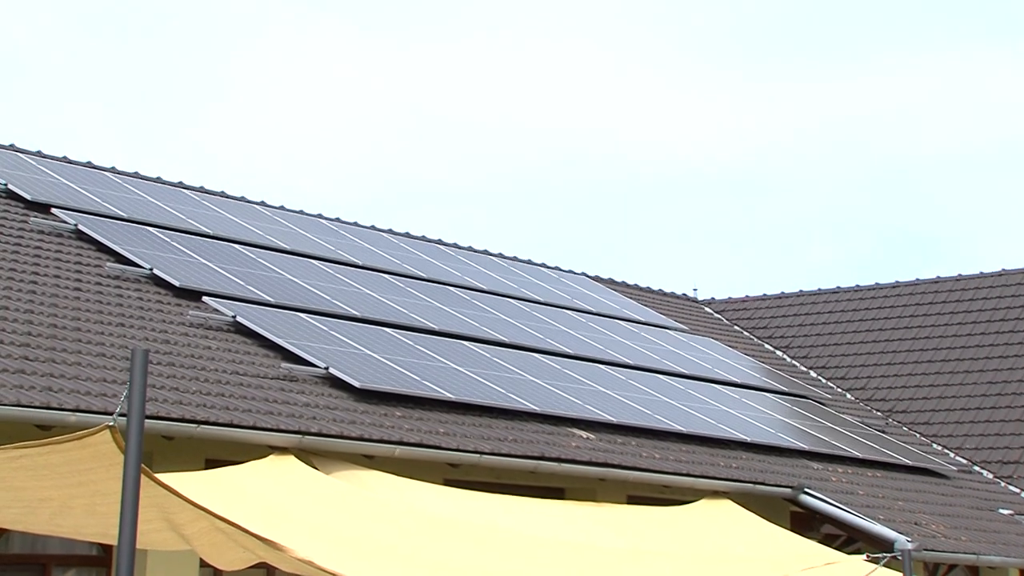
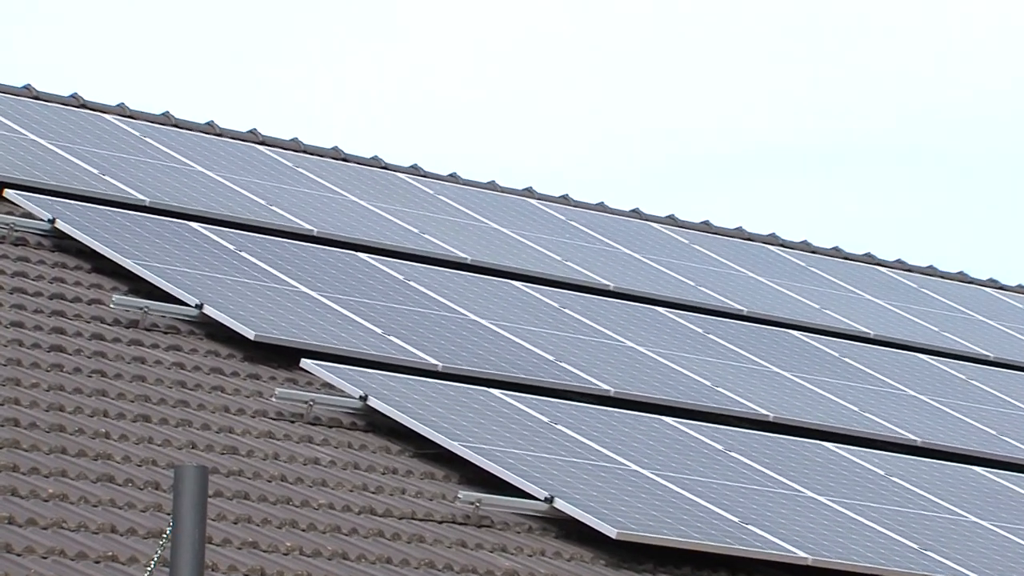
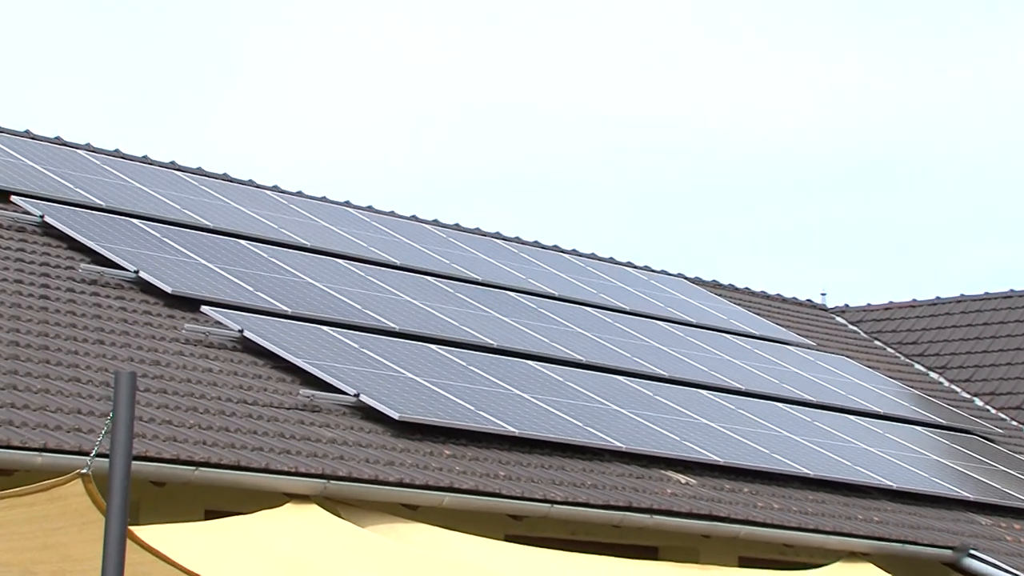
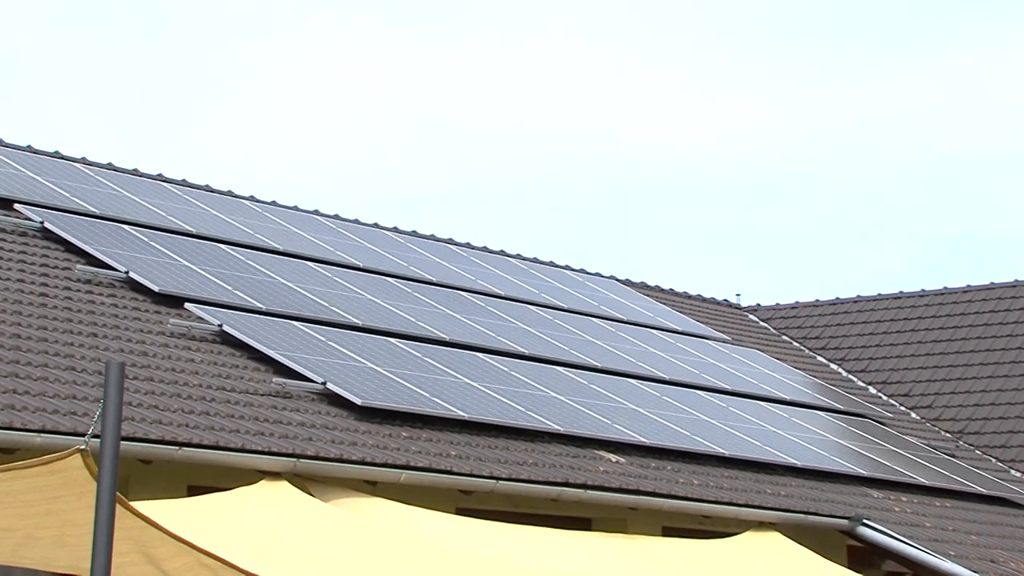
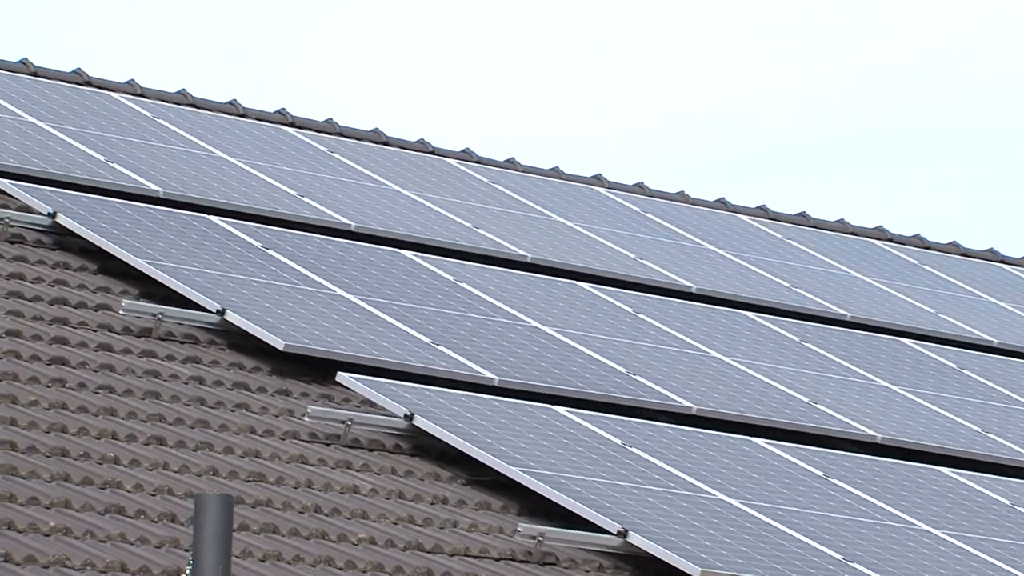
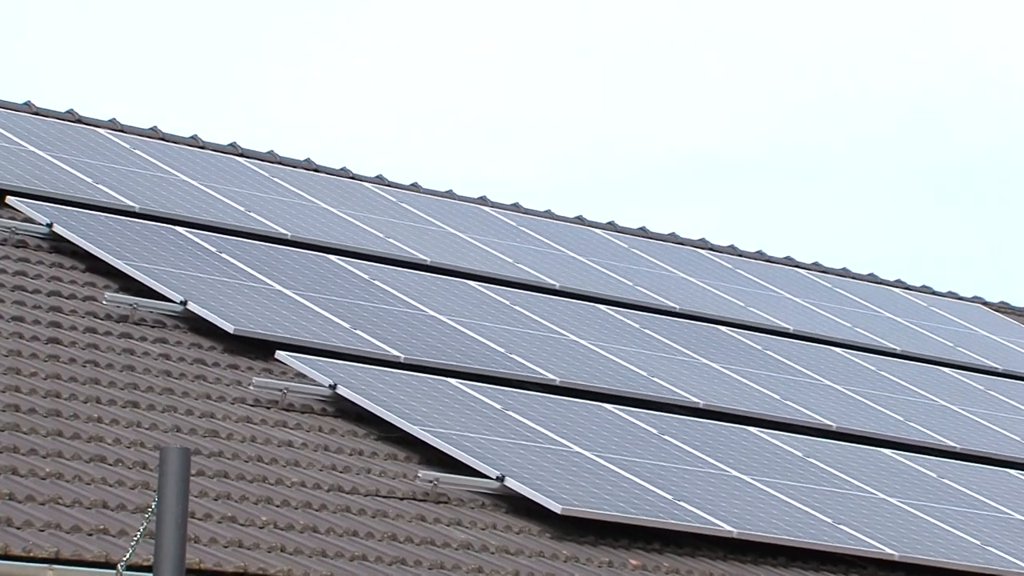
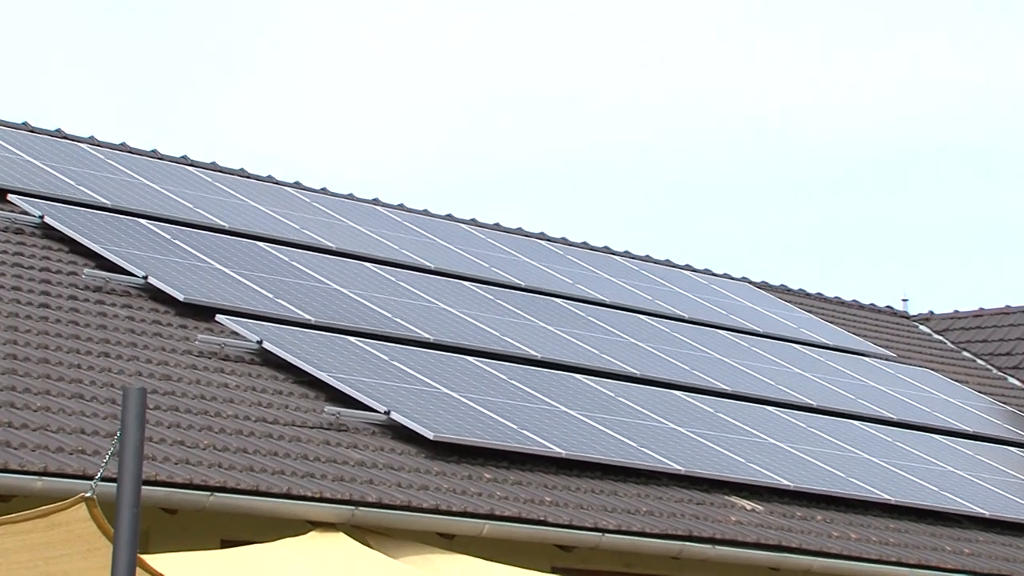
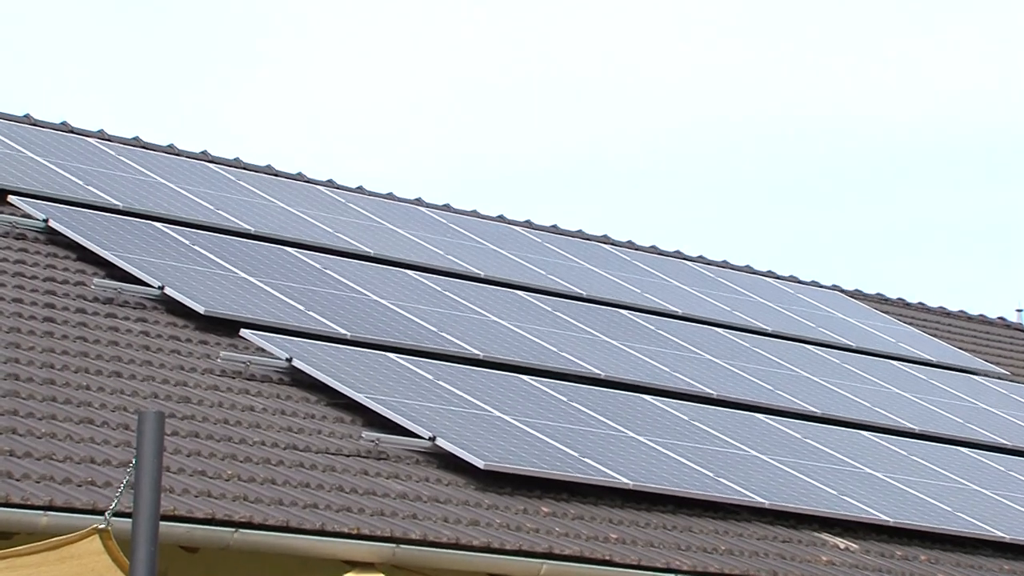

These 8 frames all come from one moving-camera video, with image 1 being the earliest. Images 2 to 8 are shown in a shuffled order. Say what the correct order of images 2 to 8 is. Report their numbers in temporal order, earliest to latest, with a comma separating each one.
4, 3, 7, 8, 6, 2, 5
